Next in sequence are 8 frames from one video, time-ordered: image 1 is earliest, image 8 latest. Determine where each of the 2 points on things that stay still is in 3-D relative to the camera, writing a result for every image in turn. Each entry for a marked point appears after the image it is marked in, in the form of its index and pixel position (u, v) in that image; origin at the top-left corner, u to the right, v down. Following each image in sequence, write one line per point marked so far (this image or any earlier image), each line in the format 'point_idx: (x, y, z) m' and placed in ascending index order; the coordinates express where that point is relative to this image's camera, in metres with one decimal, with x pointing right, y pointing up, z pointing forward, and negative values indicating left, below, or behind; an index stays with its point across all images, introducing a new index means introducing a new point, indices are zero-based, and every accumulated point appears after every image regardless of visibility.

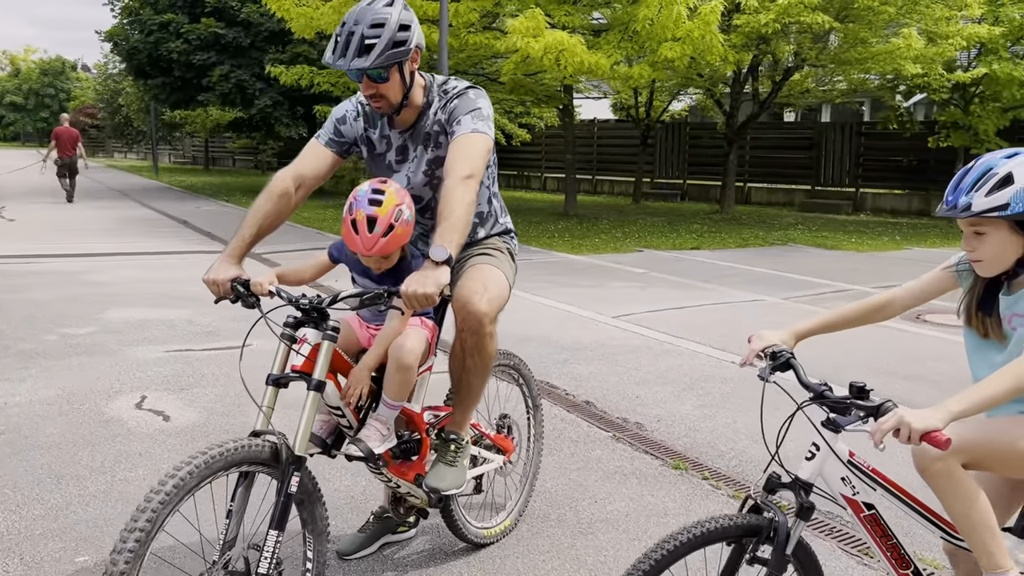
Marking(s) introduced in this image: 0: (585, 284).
0: (+0.7, 0.0, +8.8) m
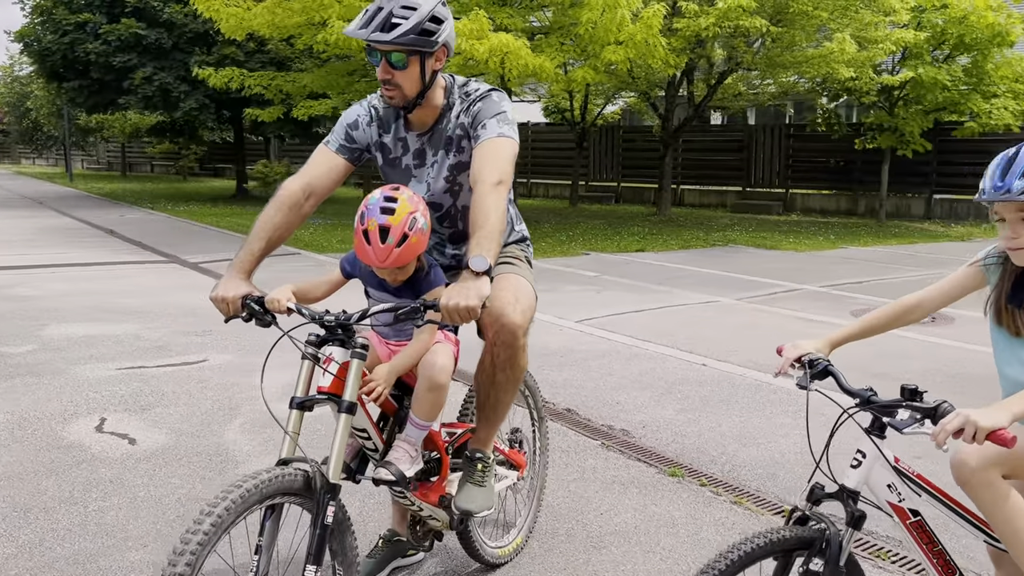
0: (+0.3, 0.0, +8.7) m
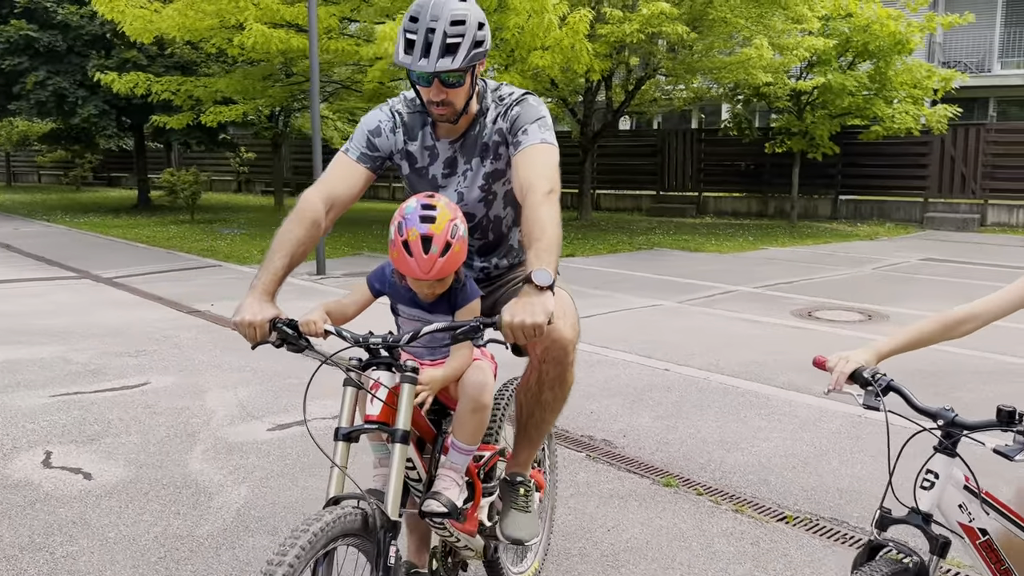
0: (-0.3, -0.1, +8.6) m
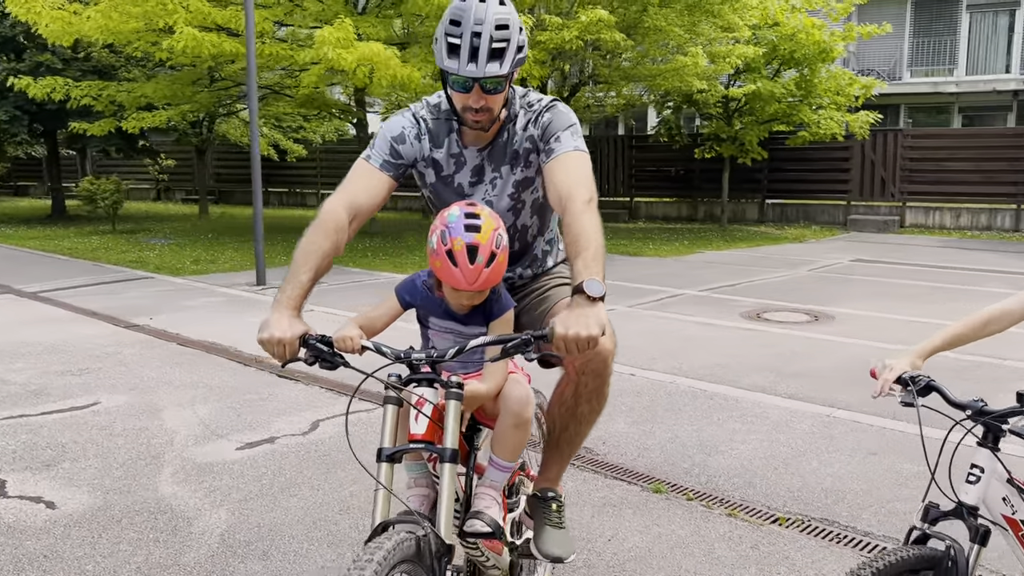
0: (-0.7, -0.2, +8.5) m
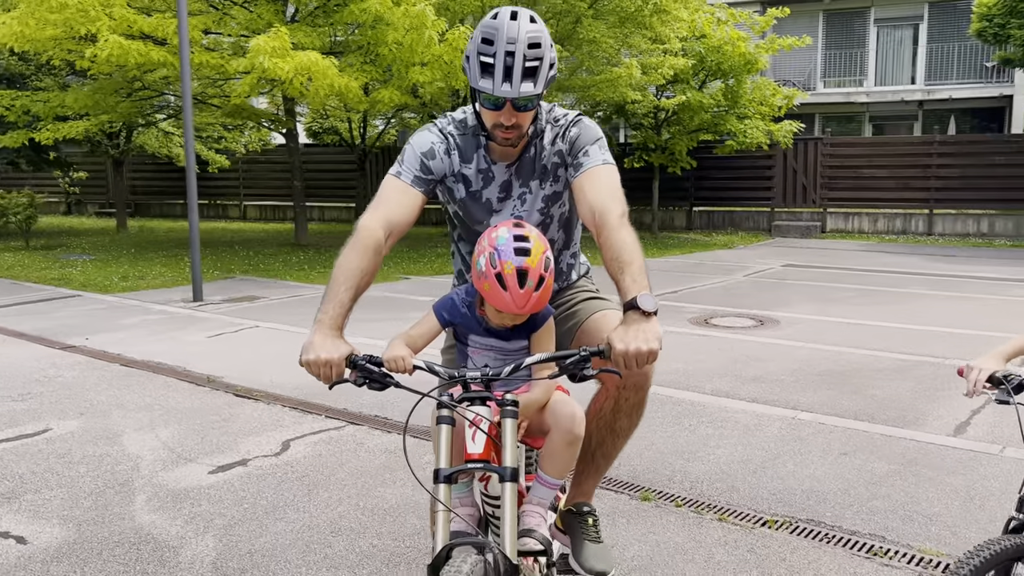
0: (-1.2, -0.3, +8.4) m
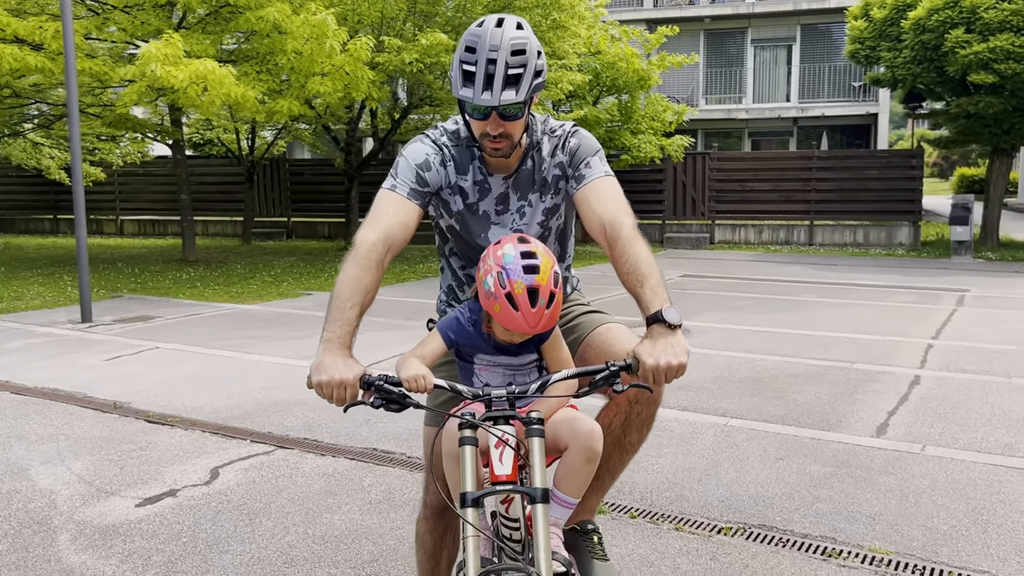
0: (-2.0, -0.4, +8.1) m
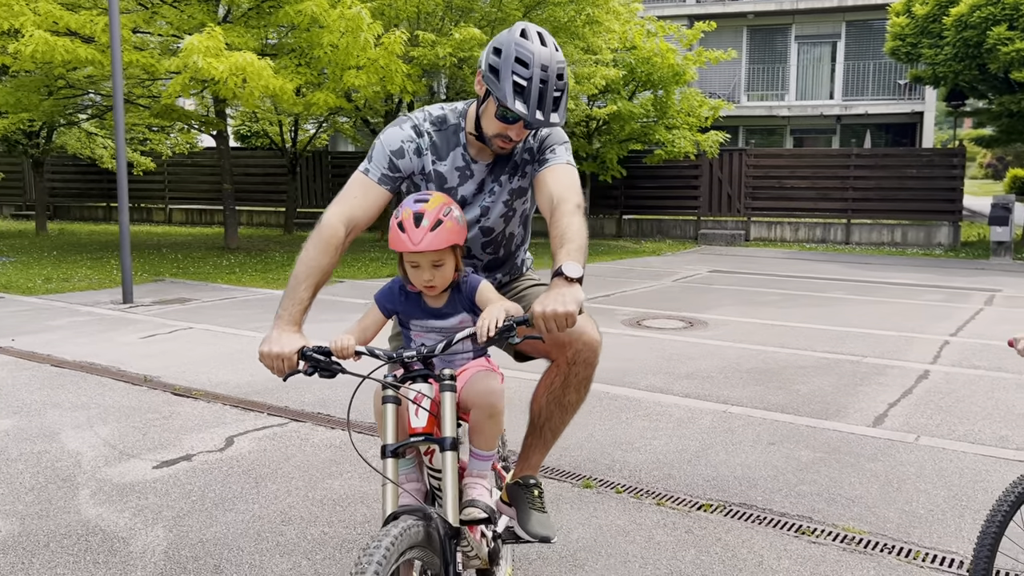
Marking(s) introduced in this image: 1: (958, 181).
0: (-1.8, -0.3, +8.4) m
1: (+8.2, +2.0, +16.2) m
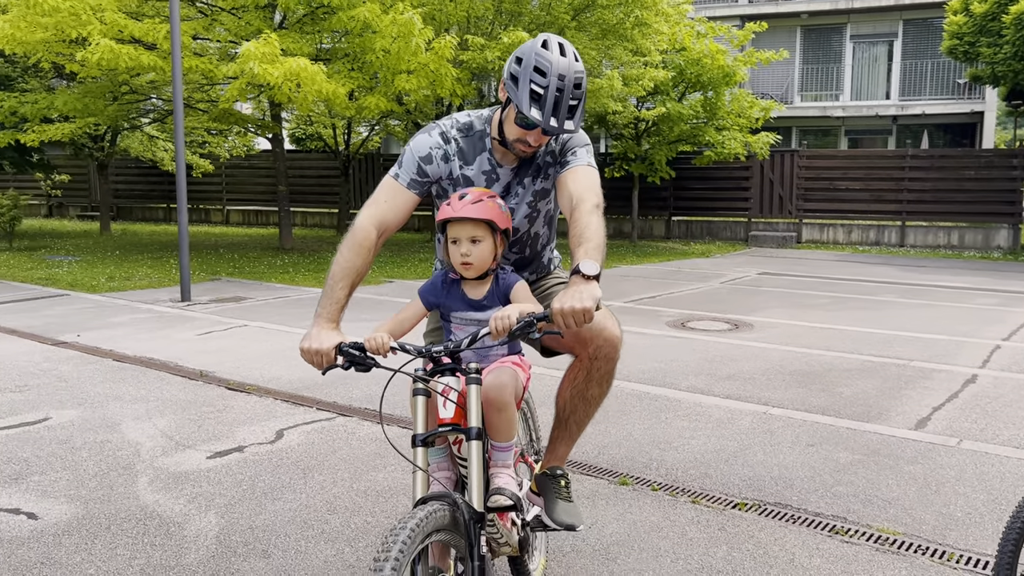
0: (-1.4, -0.3, +8.6) m
1: (+9.1, +1.9, +15.8) m
